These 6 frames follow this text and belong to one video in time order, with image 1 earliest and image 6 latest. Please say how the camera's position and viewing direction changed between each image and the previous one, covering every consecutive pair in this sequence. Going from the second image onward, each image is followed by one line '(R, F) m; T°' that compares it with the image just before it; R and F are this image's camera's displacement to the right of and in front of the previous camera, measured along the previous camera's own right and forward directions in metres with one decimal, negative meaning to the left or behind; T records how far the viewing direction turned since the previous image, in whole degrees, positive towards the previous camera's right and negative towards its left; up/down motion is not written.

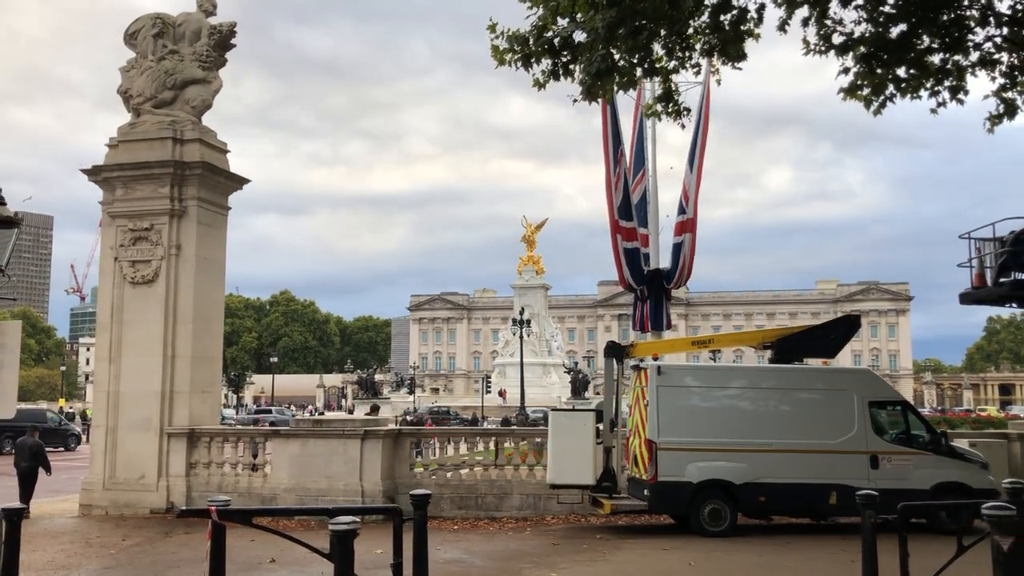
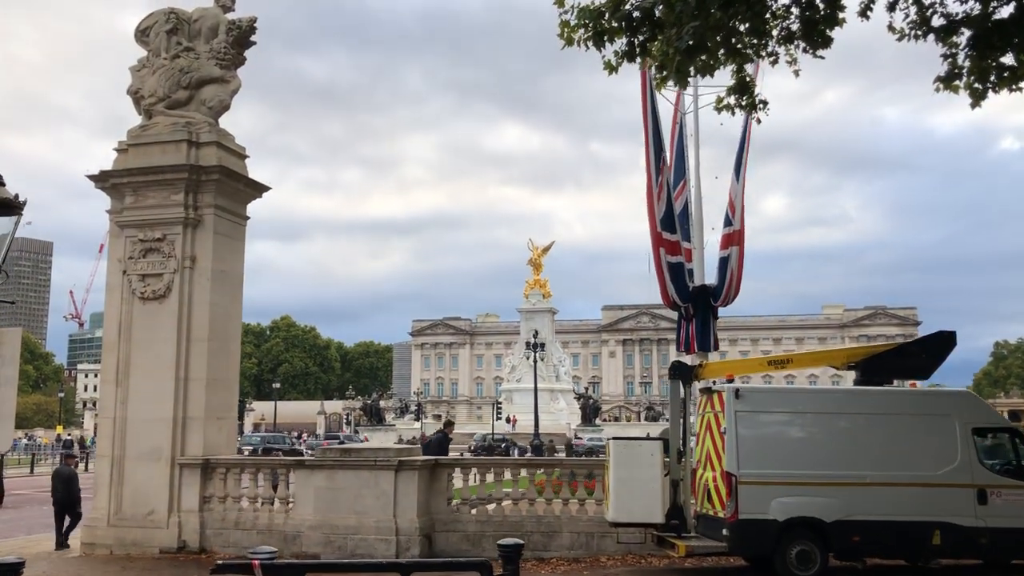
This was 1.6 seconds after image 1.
(-0.7, +1.3) m; 0°
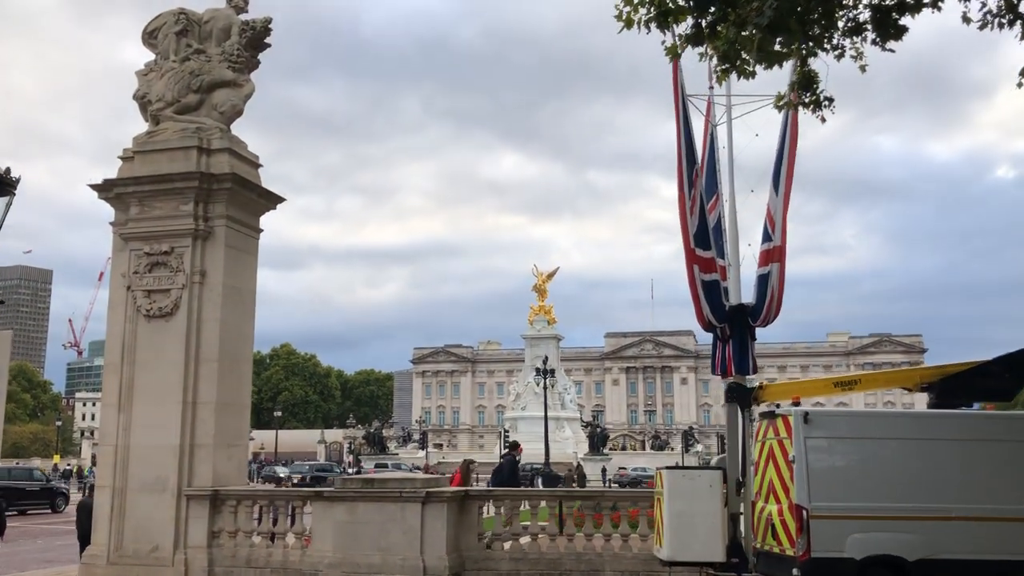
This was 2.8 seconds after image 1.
(-0.5, +1.0) m; 0°
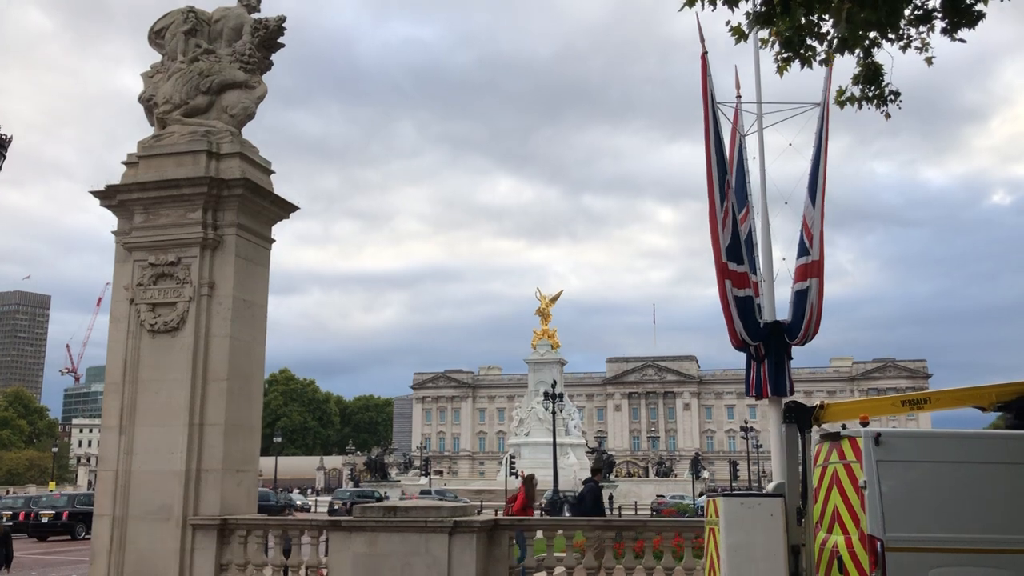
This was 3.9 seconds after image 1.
(-0.4, +0.8) m; 0°
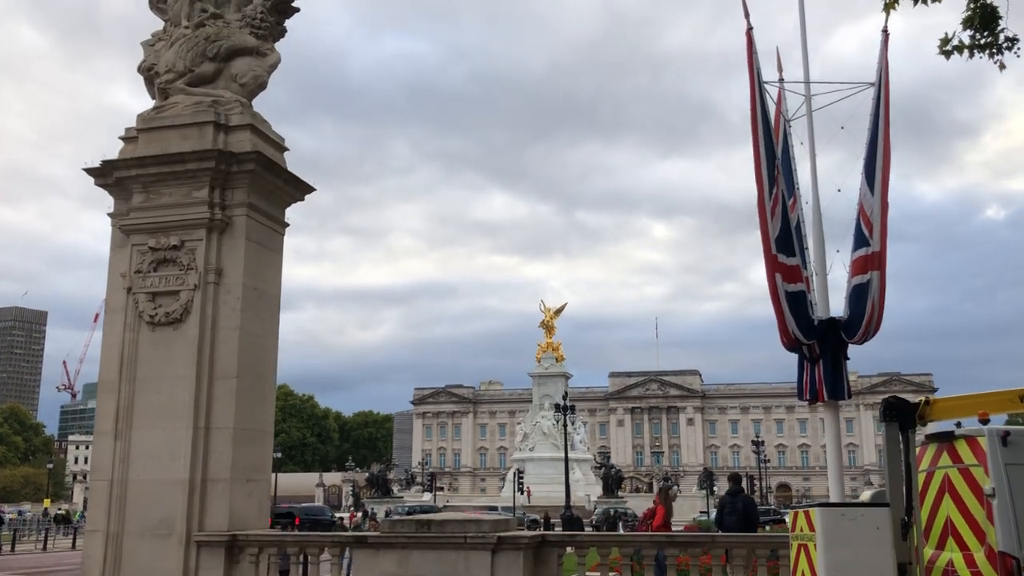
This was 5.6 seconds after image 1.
(-0.5, +1.3) m; 0°
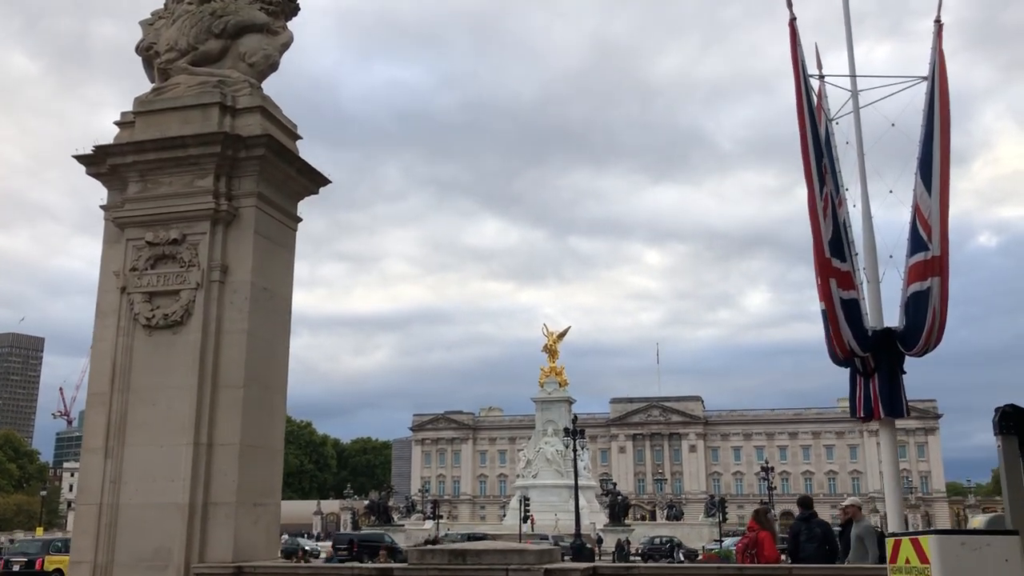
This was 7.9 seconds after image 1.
(-0.4, +1.1) m; 0°
